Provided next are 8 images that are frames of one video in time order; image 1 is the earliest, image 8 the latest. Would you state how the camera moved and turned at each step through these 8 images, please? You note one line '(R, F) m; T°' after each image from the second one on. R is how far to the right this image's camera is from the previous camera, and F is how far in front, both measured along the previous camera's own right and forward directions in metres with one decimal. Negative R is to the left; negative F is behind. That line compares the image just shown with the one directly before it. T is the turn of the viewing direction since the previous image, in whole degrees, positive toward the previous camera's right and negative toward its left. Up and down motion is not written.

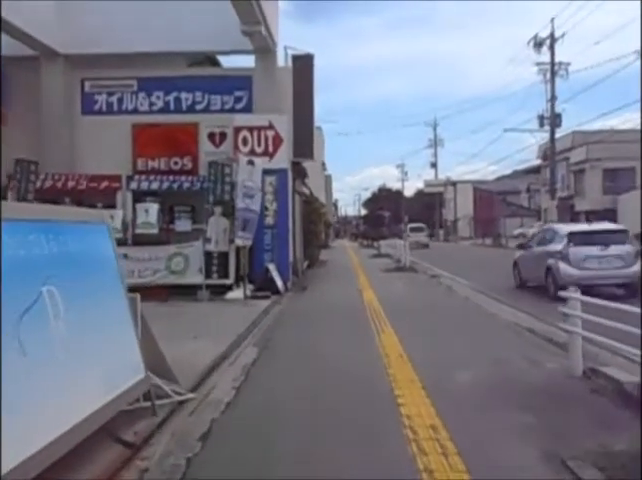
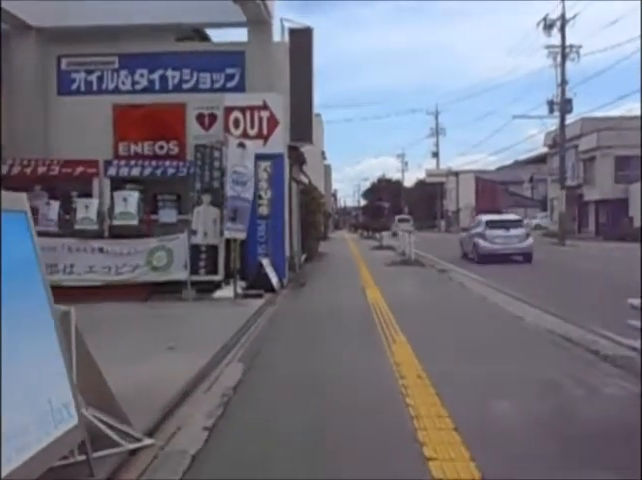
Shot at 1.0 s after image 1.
(0.0, +1.8) m; 0°
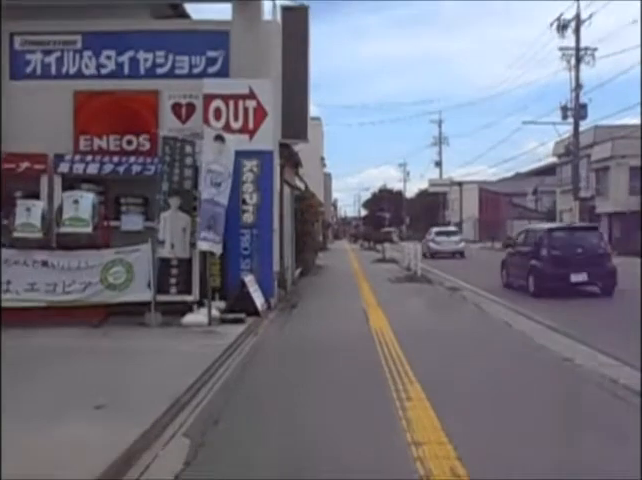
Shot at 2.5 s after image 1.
(+0.1, +2.8) m; 0°
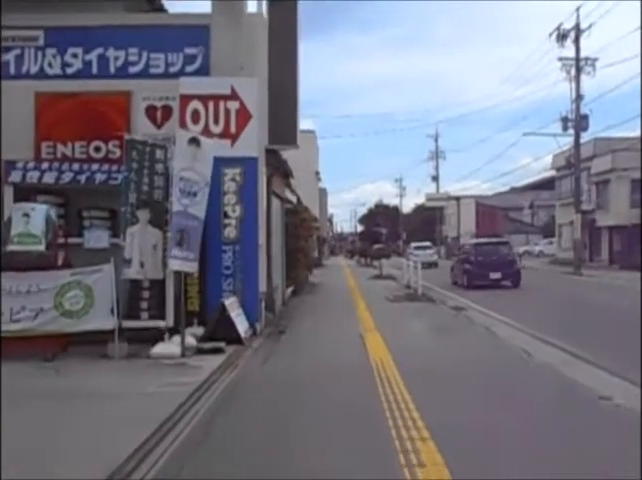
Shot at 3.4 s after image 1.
(+0.1, +1.7) m; 0°
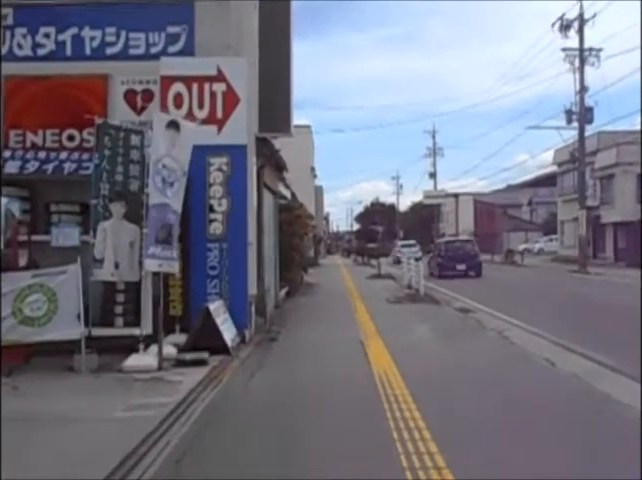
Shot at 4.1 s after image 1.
(0.0, +1.3) m; 0°
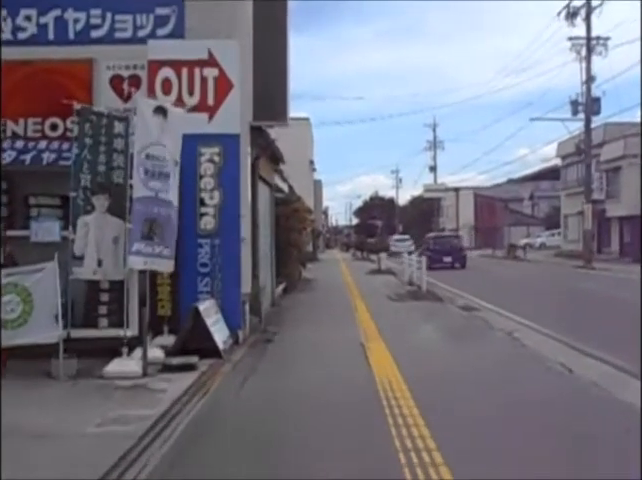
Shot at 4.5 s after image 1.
(0.0, +0.7) m; 0°
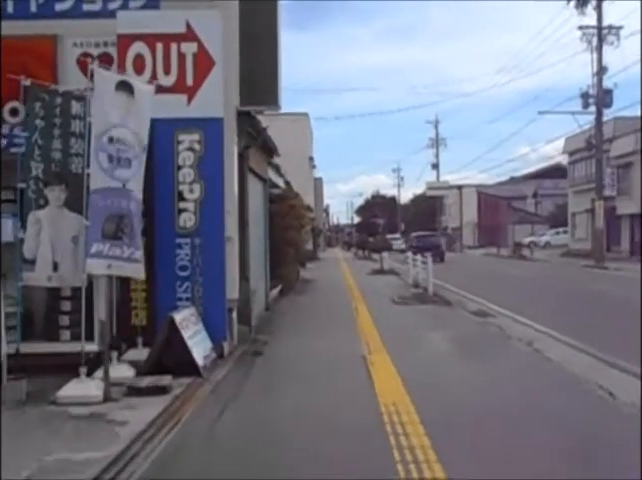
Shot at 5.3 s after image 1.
(+0.1, +1.4) m; 0°
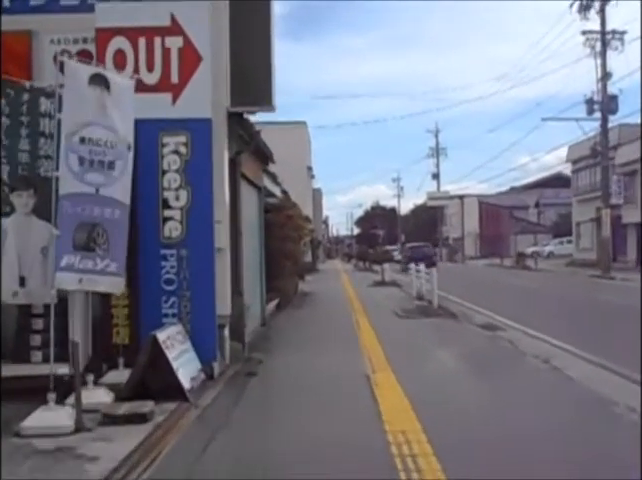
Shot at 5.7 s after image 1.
(0.0, +0.8) m; 0°
